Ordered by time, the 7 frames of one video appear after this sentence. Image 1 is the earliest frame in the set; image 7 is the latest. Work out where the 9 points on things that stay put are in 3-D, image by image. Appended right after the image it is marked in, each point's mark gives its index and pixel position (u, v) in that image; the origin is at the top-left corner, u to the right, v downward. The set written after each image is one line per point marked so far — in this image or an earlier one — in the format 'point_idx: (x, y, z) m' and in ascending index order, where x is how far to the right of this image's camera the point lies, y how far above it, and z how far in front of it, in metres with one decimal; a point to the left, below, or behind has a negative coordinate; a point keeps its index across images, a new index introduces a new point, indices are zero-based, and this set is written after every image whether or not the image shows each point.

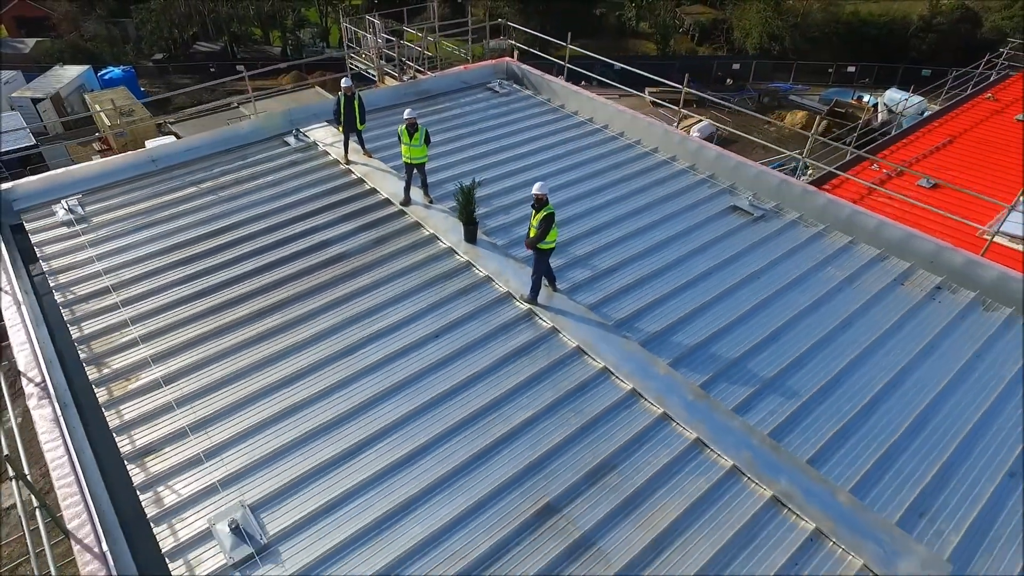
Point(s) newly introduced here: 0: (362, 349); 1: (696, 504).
0: (-1.6, -0.6, +6.7) m
1: (+1.6, -1.8, +5.3) m
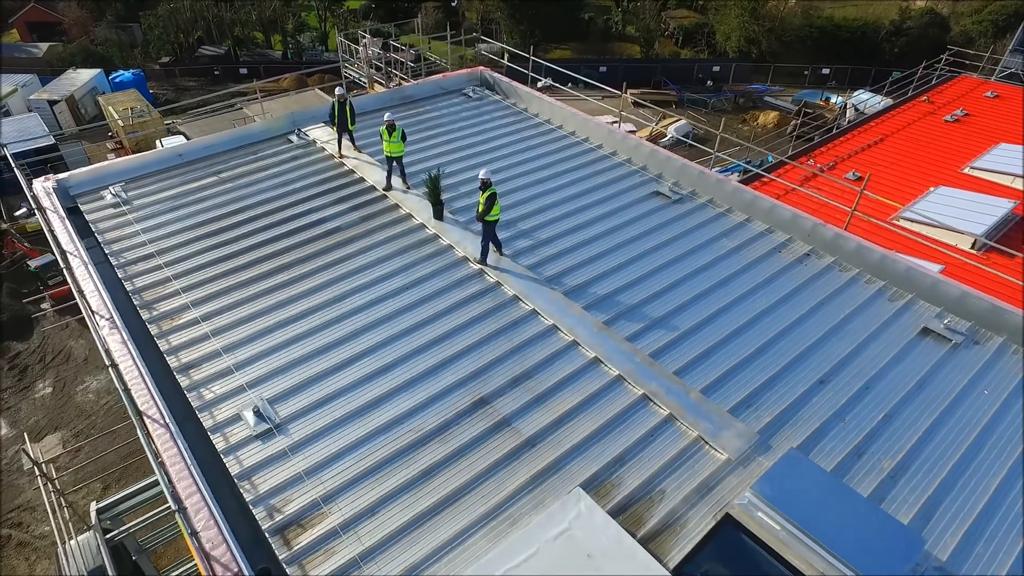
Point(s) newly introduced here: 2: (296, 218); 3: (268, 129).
0: (-2.3, -0.1, +8.8) m
1: (+0.9, -1.3, +7.3) m
2: (-3.7, +1.2, +10.5) m
3: (-5.1, +3.4, +13.0) m
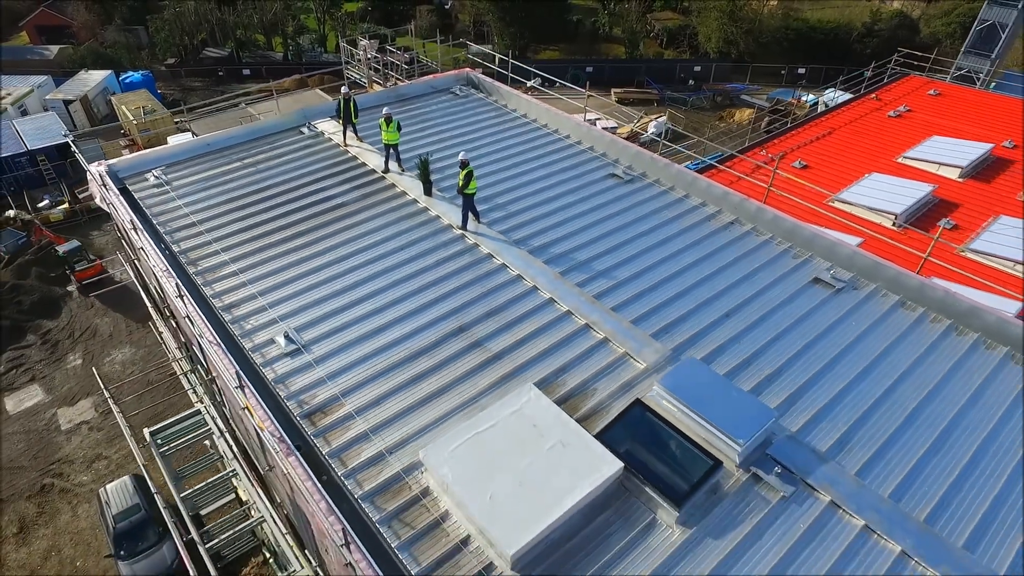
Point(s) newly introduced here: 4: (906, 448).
0: (-2.7, +0.6, +10.9) m
1: (+0.5, -0.6, +9.5) m
2: (-4.1, +1.9, +12.6) m
3: (-5.6, +4.0, +15.1) m
4: (+5.1, -2.0, +7.9) m
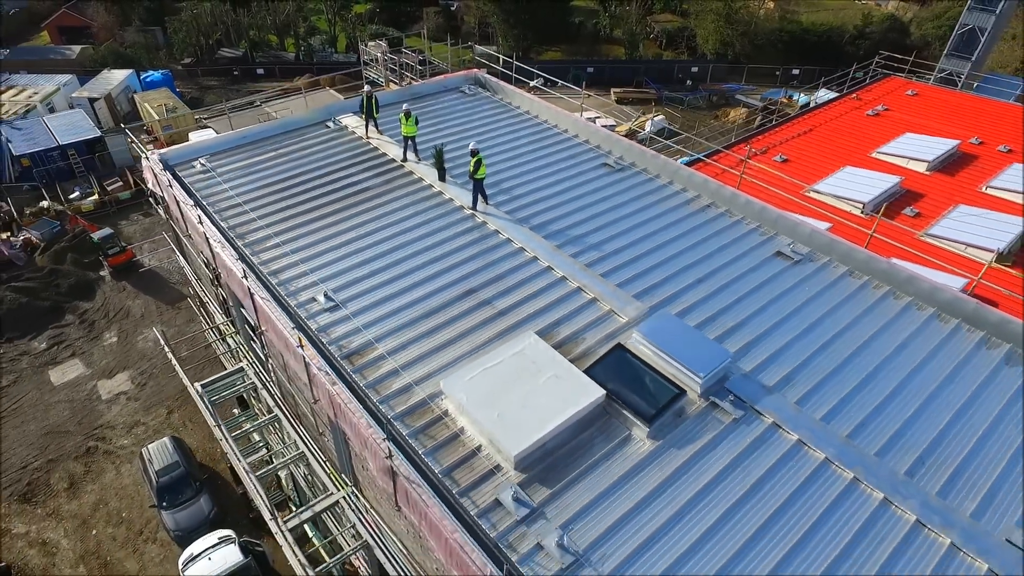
0: (-2.7, +1.2, +12.6) m
1: (+0.5, 0.0, +11.2) m
2: (-4.0, +2.5, +14.3) m
3: (-5.5, +4.6, +16.8) m
4: (+5.1, -1.5, +9.6) m
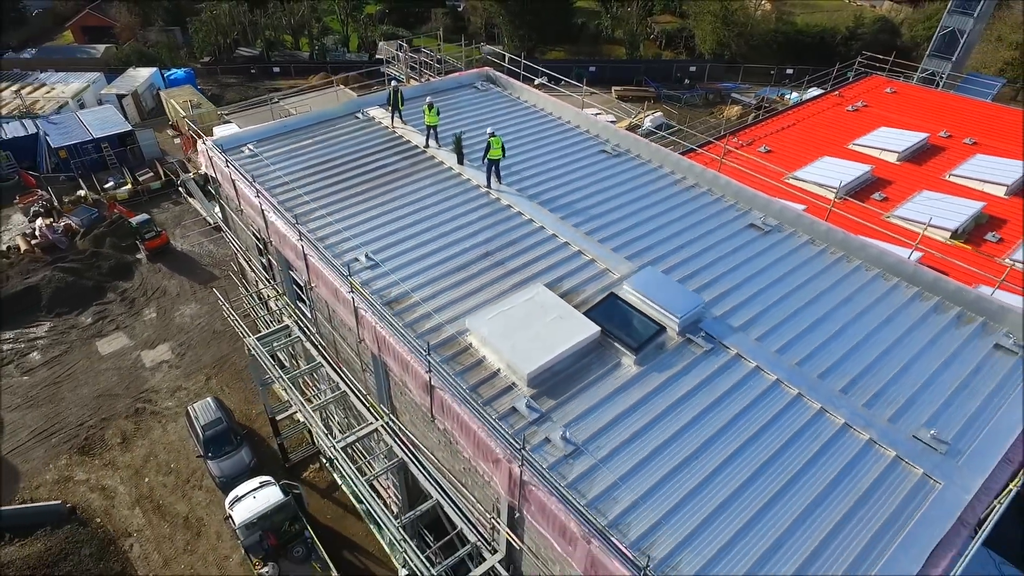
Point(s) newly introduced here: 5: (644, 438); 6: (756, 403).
0: (-2.4, +2.0, +14.7) m
1: (+0.8, +0.8, +13.3) m
2: (-3.8, +3.3, +16.4) m
3: (-5.2, +5.5, +18.9) m
4: (+5.3, -0.7, +11.7) m
5: (+2.0, -2.3, +9.5) m
6: (+4.0, -1.9, +10.1) m
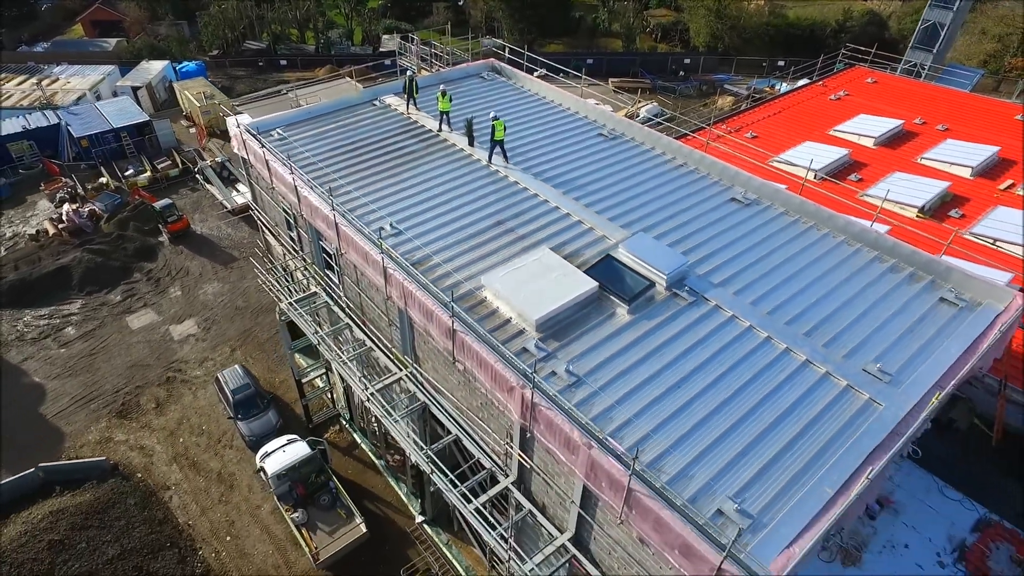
0: (-2.2, +2.8, +16.4) m
1: (+1.0, +1.6, +14.9) m
2: (-3.6, +4.2, +18.1) m
3: (-5.1, +6.3, +20.5) m
4: (+5.5, +0.1, +13.4) m
5: (+2.3, -1.5, +11.2) m
6: (+4.2, -1.1, +11.8) m
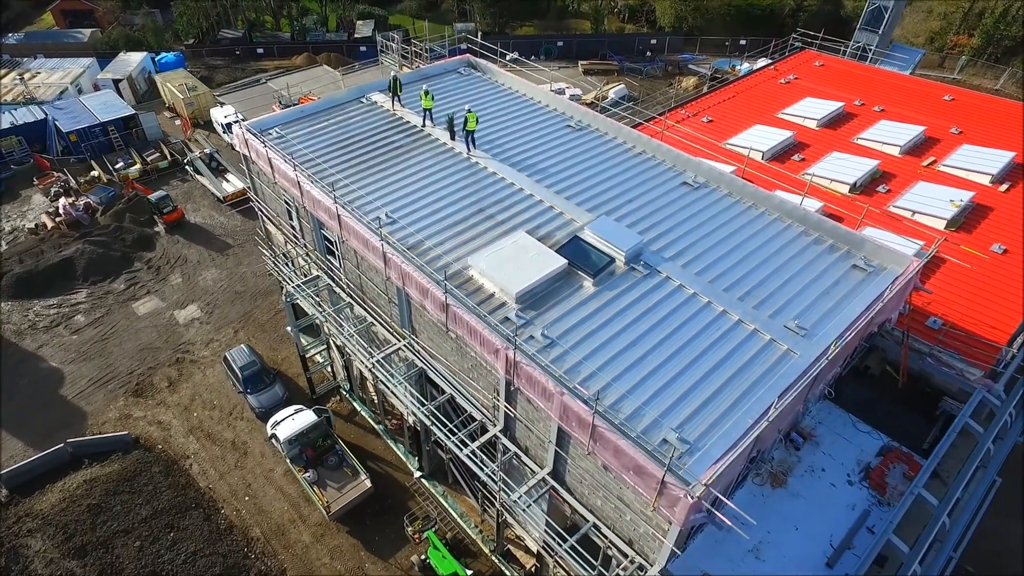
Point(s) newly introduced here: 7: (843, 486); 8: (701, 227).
0: (-2.9, +3.4, +18.4) m
1: (+0.4, +2.2, +17.1) m
2: (-4.3, +4.7, +20.0) m
3: (-6.0, +6.9, +22.3) m
4: (+5.1, +0.8, +15.8) m
5: (+1.9, -1.0, +13.6) m
6: (+3.8, -0.5, +14.2) m
7: (+7.6, -4.5, +14.1) m
8: (+5.1, +1.7, +16.8) m
